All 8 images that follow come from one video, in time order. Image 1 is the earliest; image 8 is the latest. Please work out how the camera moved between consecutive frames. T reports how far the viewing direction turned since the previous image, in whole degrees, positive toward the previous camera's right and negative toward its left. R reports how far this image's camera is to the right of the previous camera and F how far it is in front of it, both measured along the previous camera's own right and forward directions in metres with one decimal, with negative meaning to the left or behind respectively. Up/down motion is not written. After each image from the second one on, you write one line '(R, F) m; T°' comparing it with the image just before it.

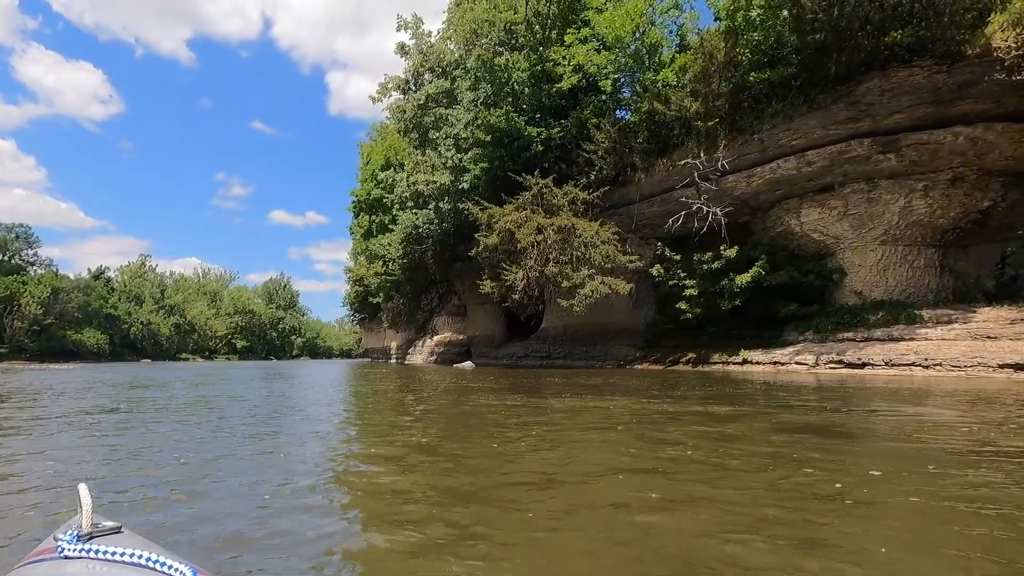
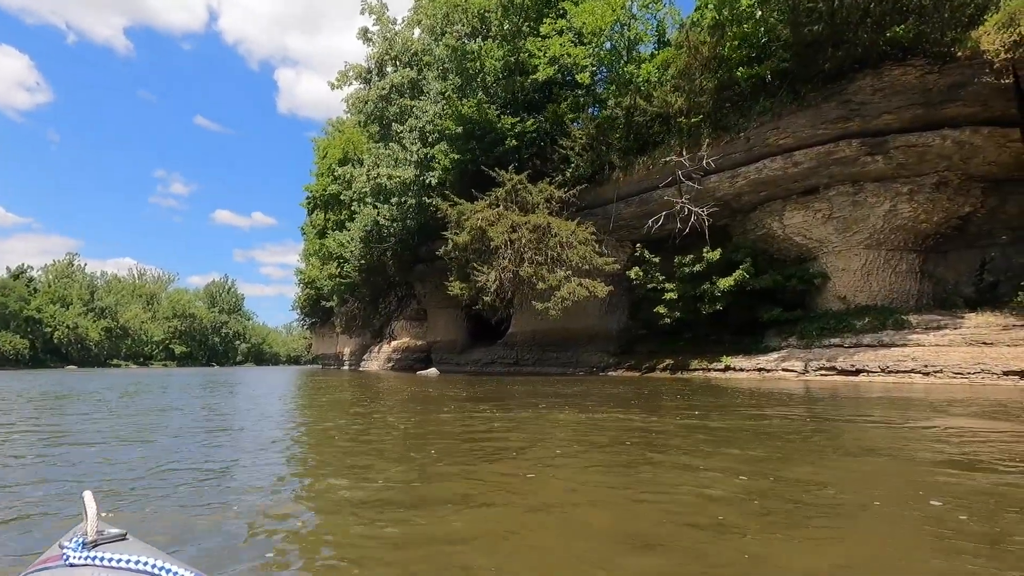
(-0.6, +1.2) m; +5°
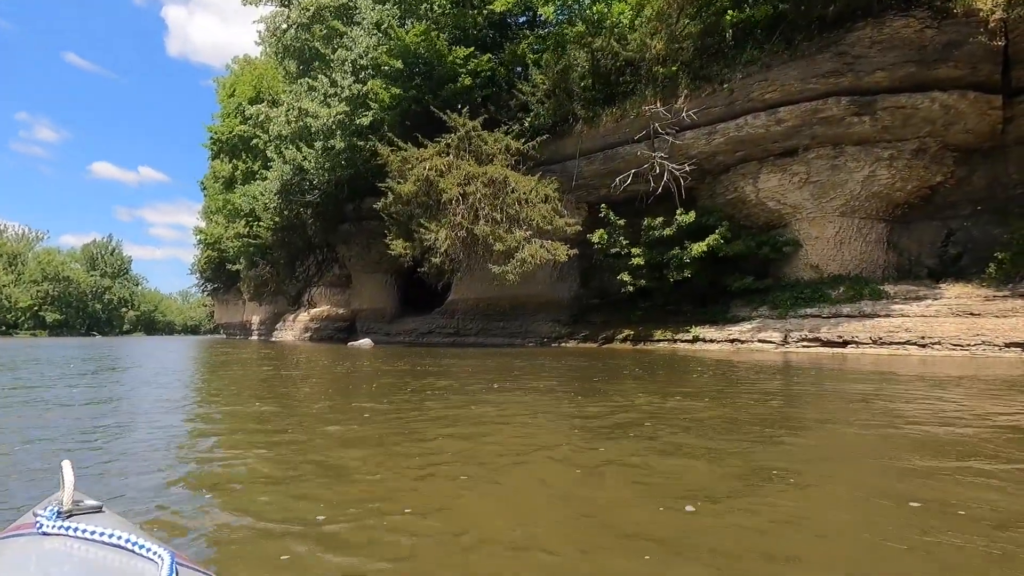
(-1.0, +2.1) m; +9°
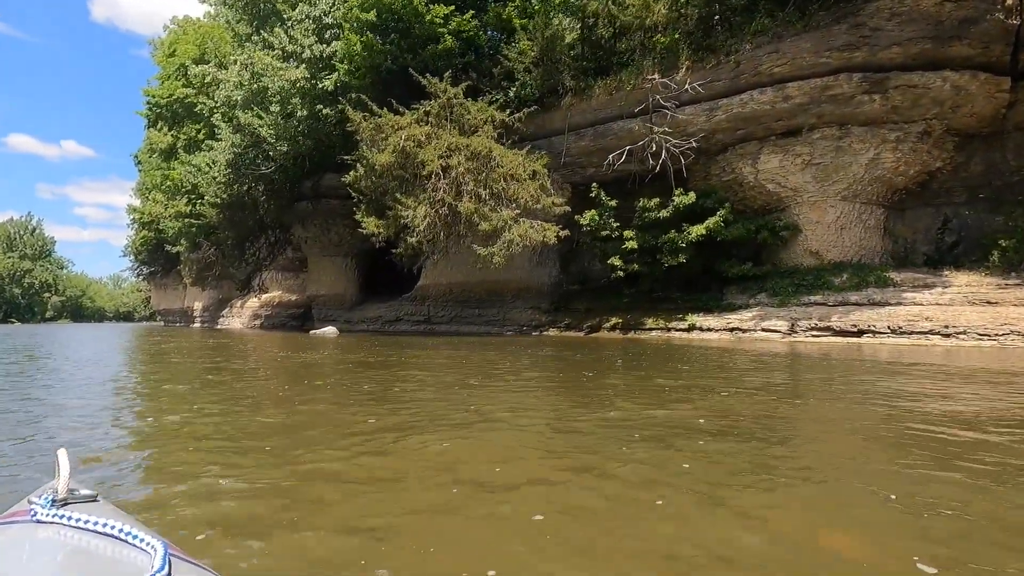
(-0.9, +1.3) m; +5°
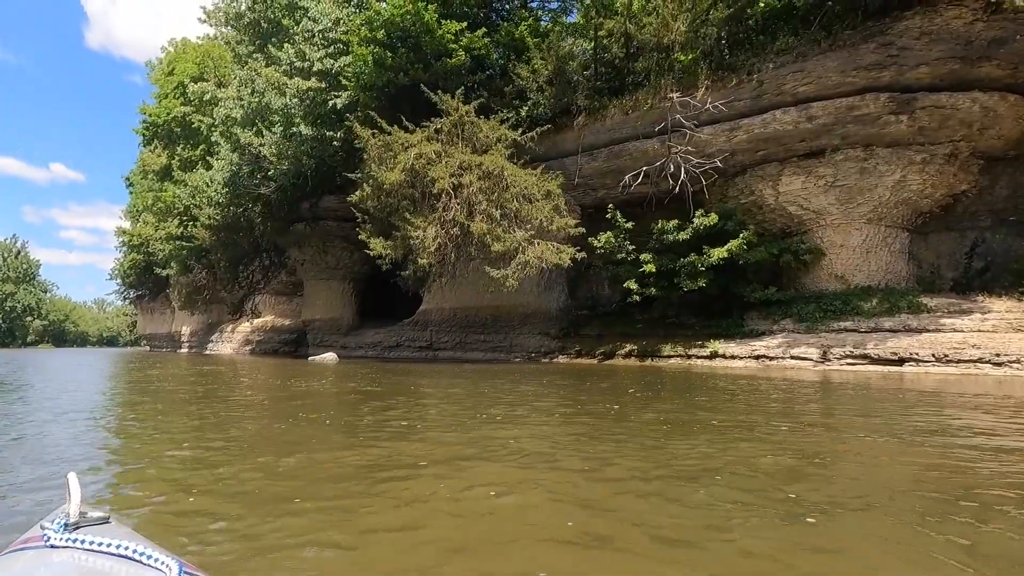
(-0.6, +0.7) m; +1°
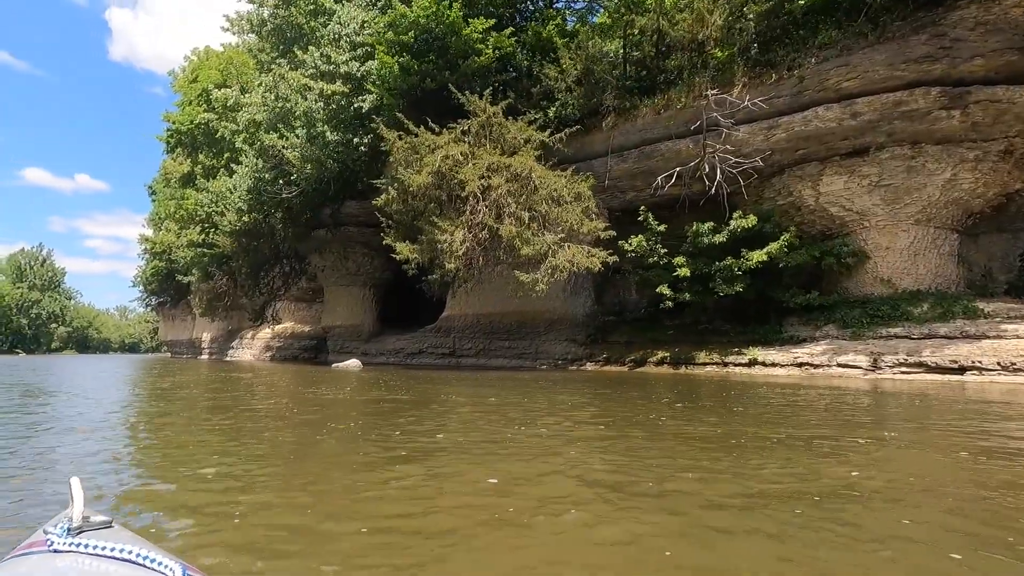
(-0.4, +0.4) m; -2°
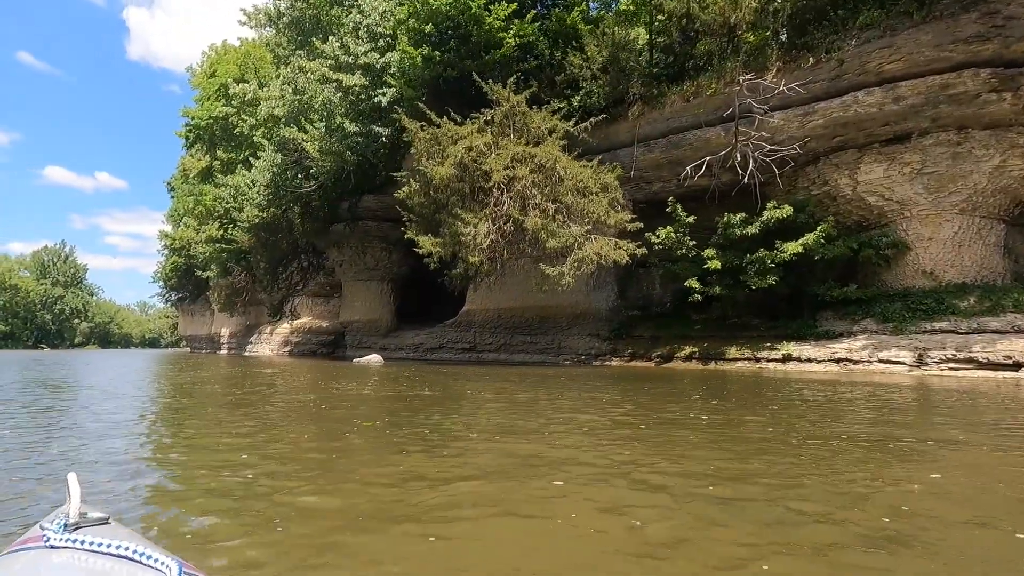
(-0.3, +0.3) m; -1°
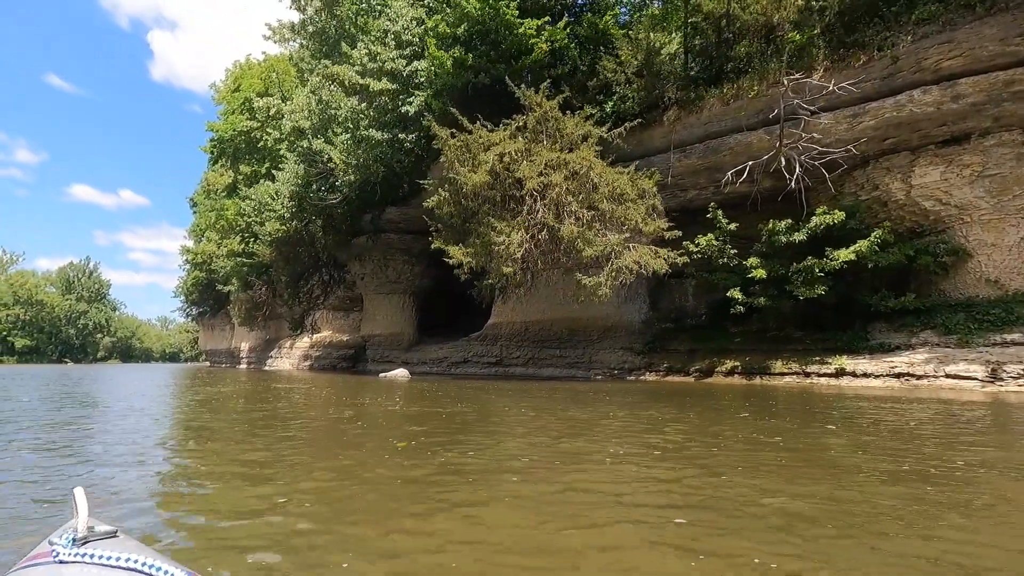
(-0.5, +0.5) m; -2°
